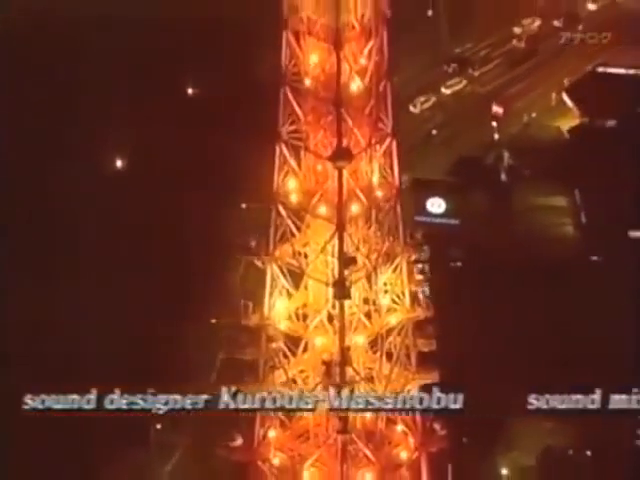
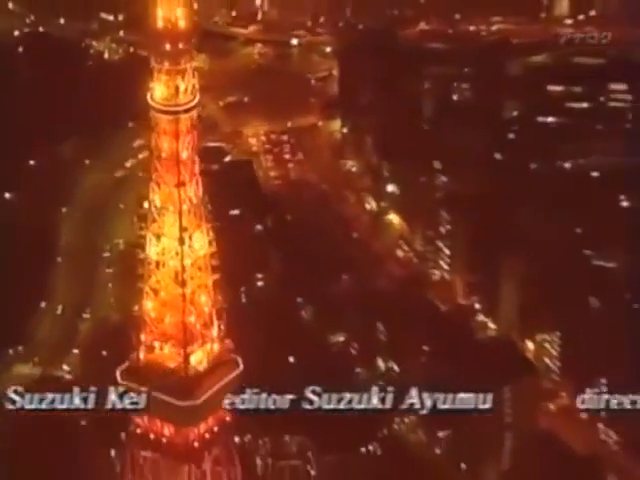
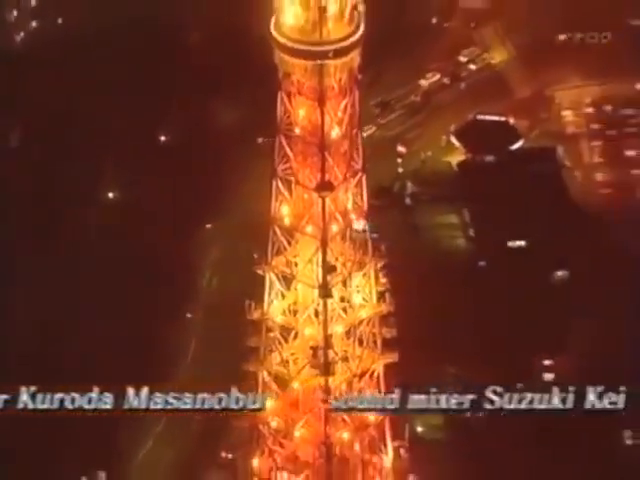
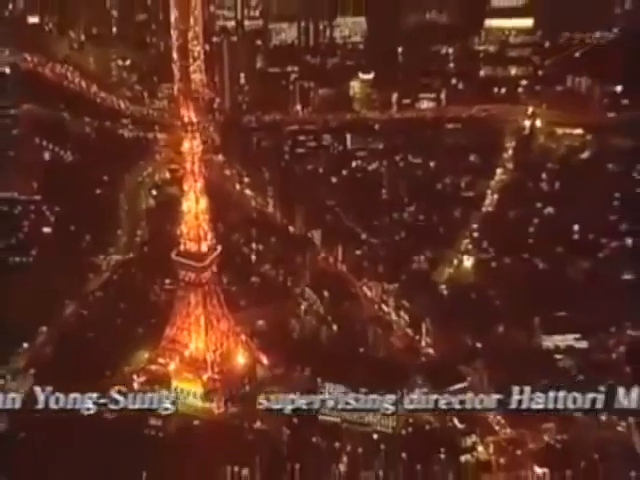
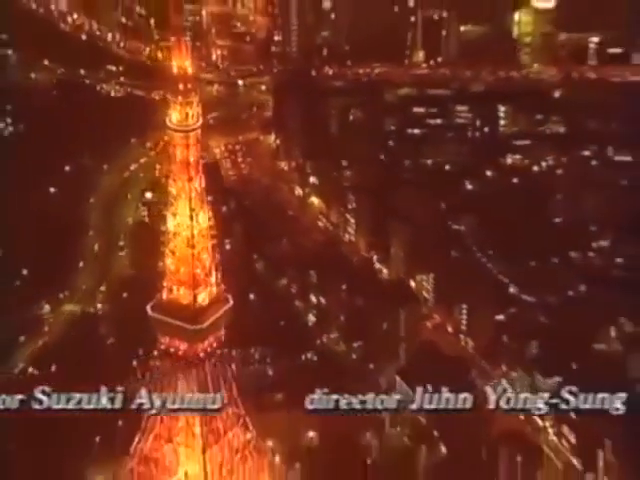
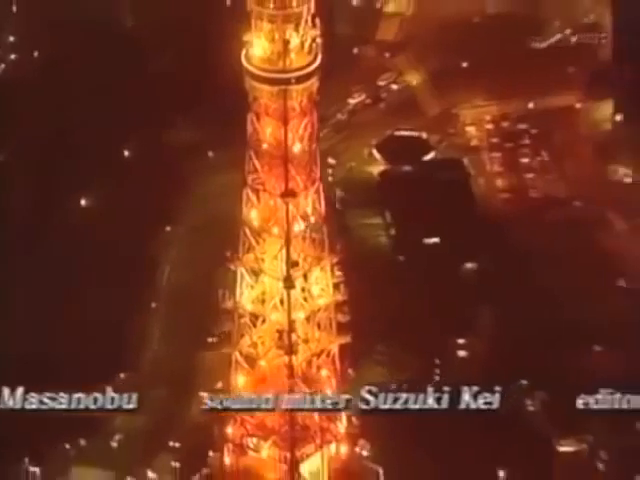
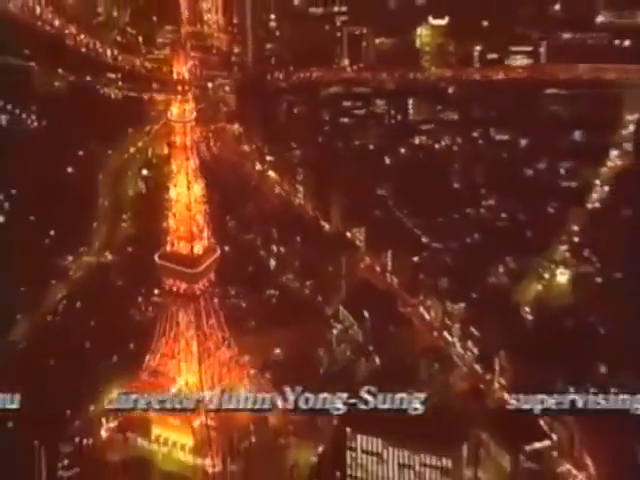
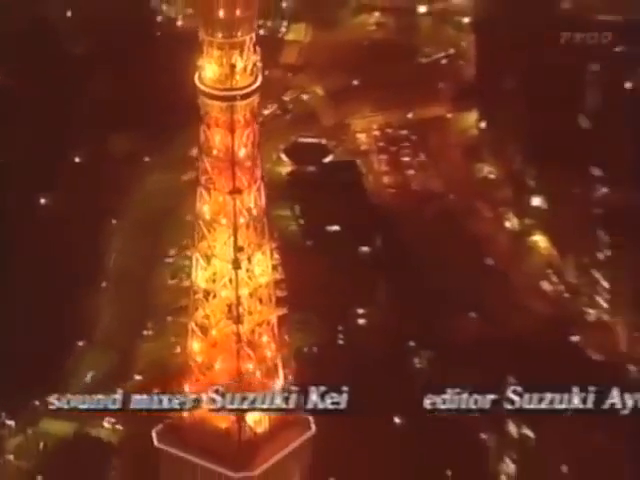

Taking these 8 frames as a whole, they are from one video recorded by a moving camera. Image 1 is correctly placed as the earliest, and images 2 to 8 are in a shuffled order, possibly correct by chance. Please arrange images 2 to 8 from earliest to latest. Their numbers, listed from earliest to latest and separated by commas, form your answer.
3, 6, 8, 2, 5, 7, 4
